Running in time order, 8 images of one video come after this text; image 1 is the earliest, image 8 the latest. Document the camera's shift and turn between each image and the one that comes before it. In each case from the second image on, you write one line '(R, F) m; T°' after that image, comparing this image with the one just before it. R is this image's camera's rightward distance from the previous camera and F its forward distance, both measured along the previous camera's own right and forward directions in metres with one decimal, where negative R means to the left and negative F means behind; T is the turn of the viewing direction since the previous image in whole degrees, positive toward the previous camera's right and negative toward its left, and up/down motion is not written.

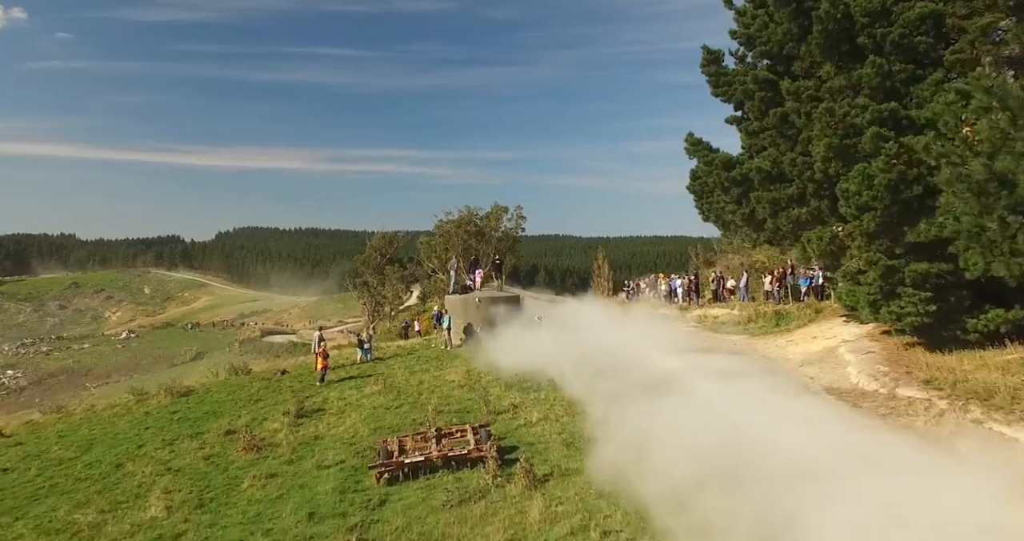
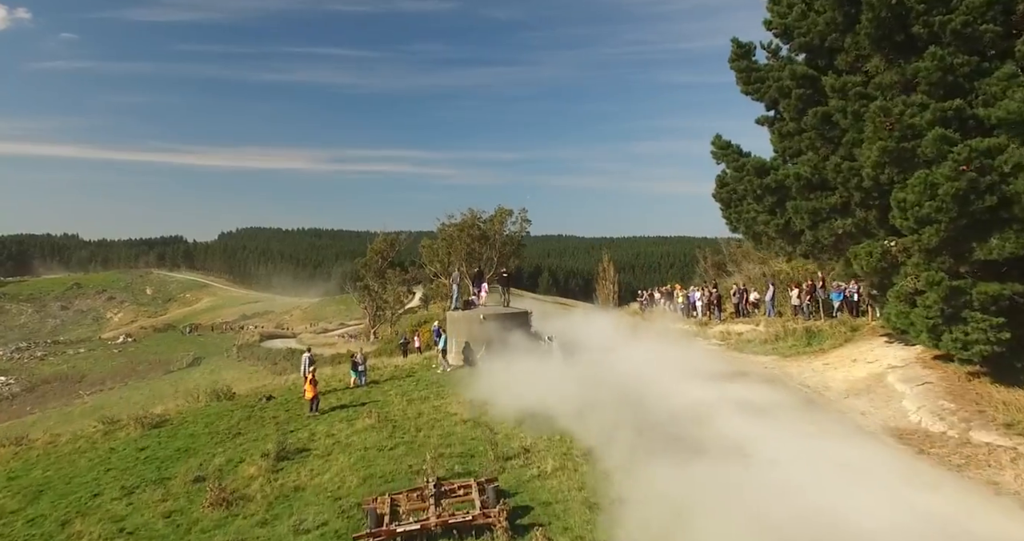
(-0.1, +1.2) m; 0°
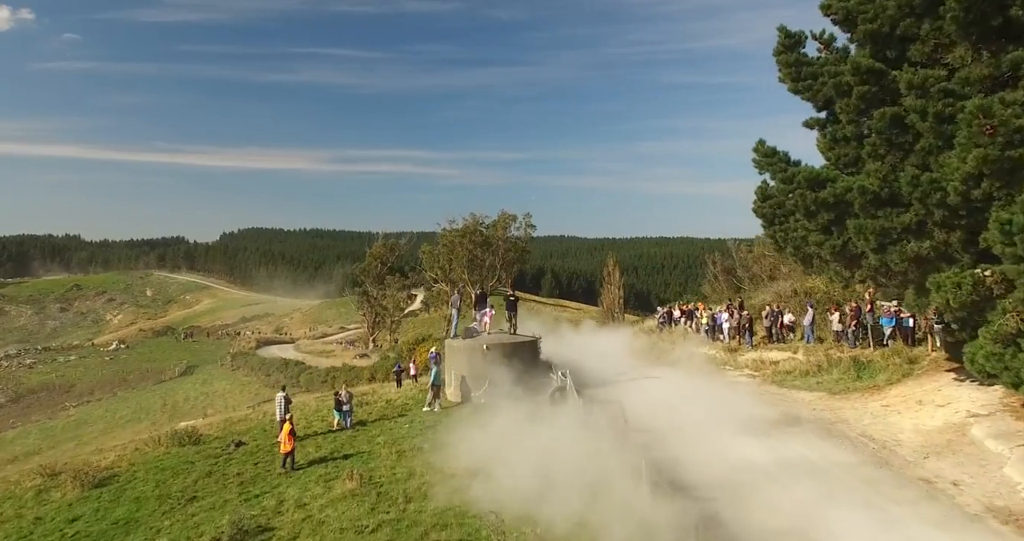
(-0.1, +1.7) m; 0°
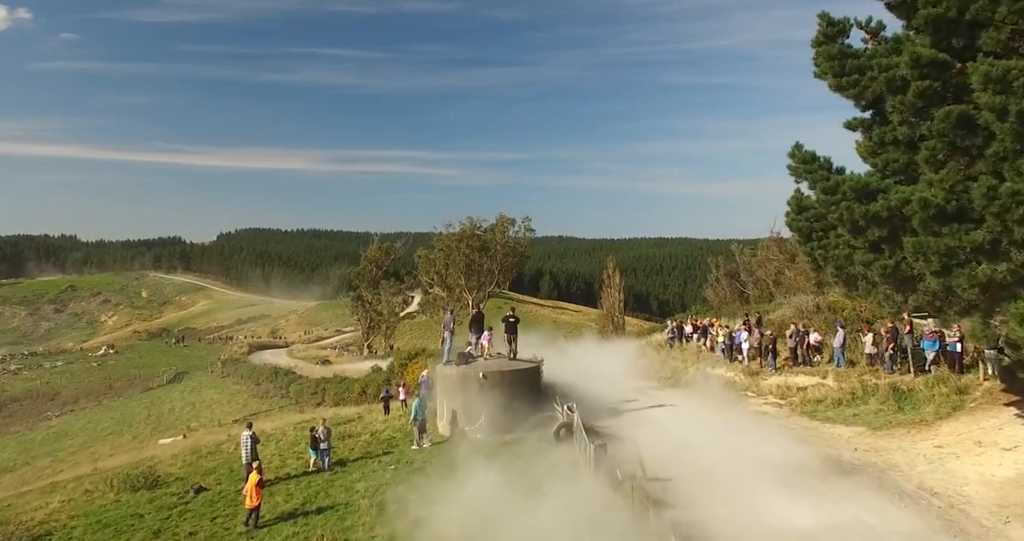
(0.0, +1.3) m; 0°
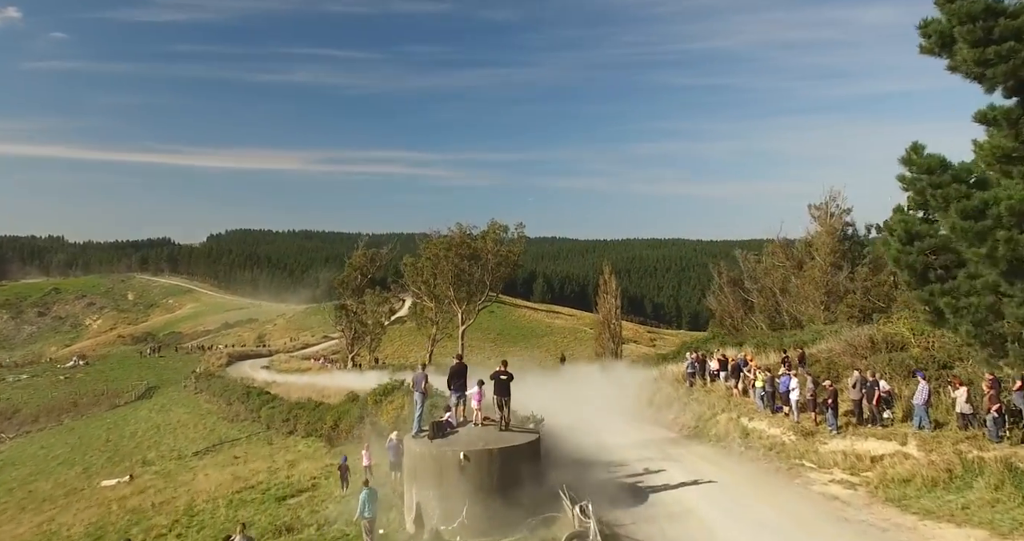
(0.0, +2.8) m; +1°
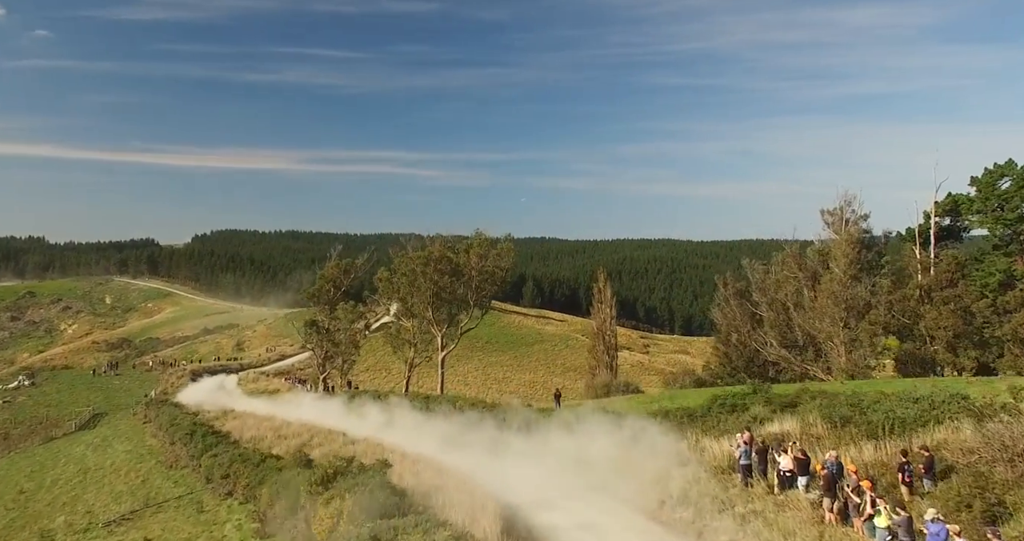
(+0.1, +4.5) m; +1°
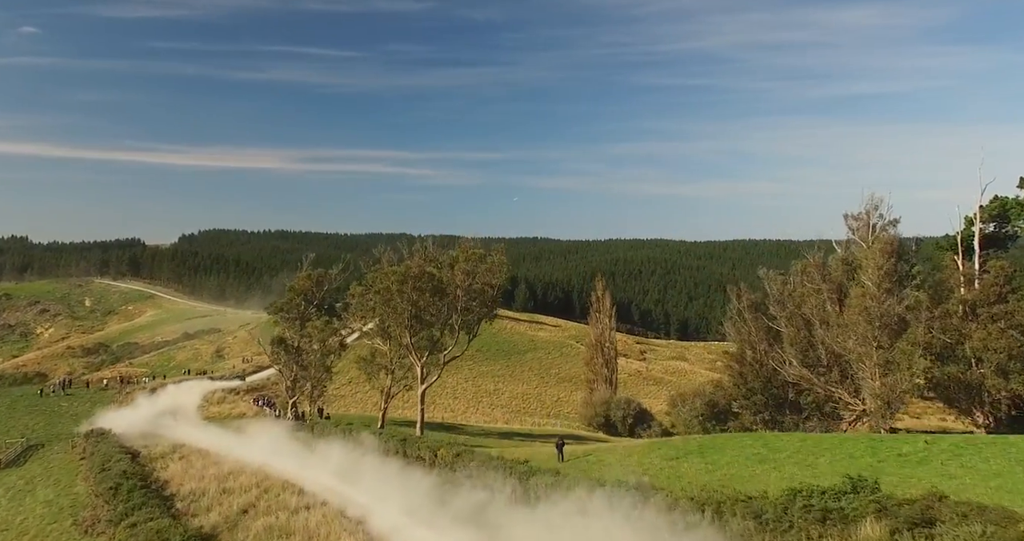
(0.0, +4.9) m; +1°
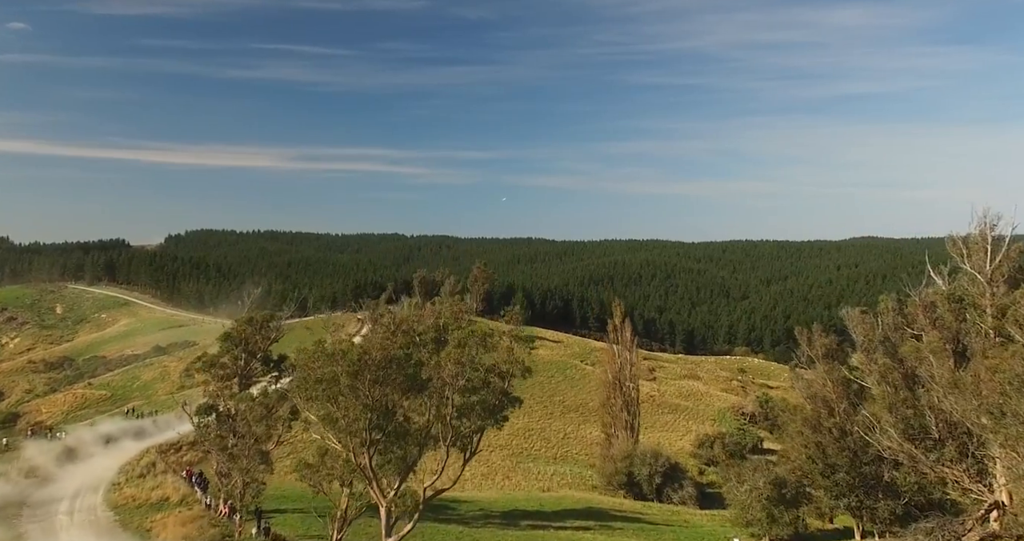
(-0.7, +10.5) m; +1°
